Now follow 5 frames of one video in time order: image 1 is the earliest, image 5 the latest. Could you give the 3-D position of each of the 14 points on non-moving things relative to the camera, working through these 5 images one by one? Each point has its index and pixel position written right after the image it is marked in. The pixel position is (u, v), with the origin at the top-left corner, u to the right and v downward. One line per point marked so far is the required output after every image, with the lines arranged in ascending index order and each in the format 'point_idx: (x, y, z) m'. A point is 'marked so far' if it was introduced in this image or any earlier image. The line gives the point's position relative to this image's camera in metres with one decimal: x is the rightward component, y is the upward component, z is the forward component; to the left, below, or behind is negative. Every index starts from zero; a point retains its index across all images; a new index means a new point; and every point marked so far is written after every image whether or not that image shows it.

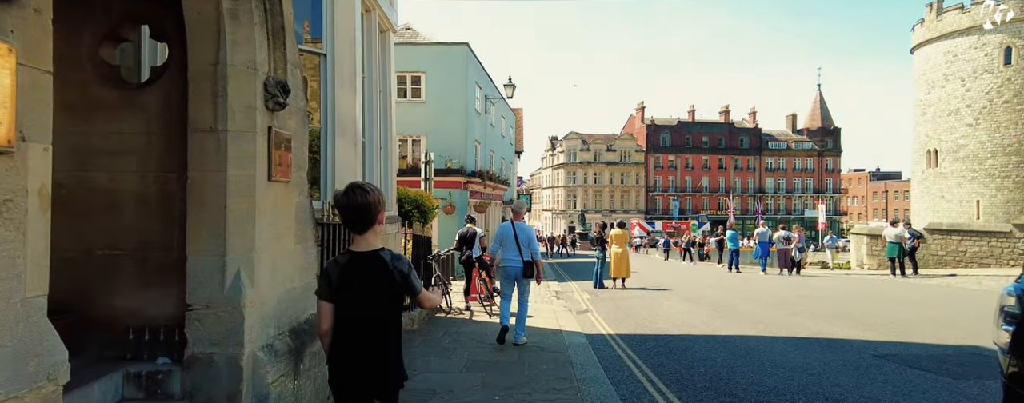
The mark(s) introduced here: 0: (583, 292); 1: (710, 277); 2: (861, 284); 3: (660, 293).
0: (+1.5, -2.0, +15.0) m
1: (+5.4, -2.1, +19.5) m
2: (+8.5, -2.1, +17.5) m
3: (+3.0, -1.9, +14.1) m
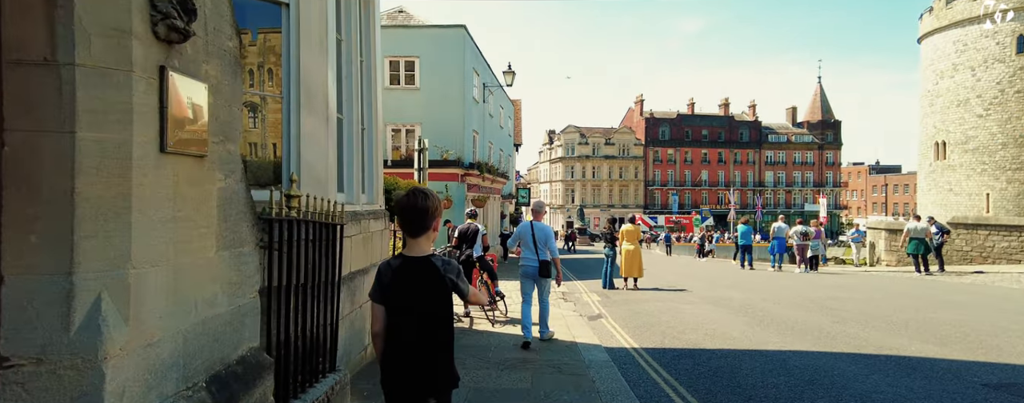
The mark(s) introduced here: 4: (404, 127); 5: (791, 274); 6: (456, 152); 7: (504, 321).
0: (+1.6, -1.8, +13.7) m
1: (+5.4, -1.9, +18.3) m
2: (+8.6, -1.9, +16.2) m
3: (+3.1, -1.7, +12.9) m
4: (-3.0, +2.1, +19.4) m
5: (+7.8, -2.1, +19.8) m
6: (-1.6, +1.4, +19.3) m
7: (-0.1, -1.6, +9.3) m
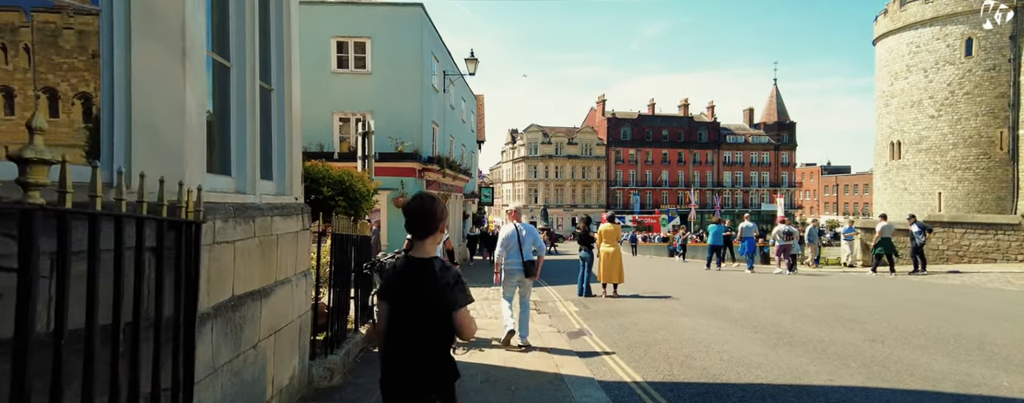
0: (+1.0, -1.7, +12.1) m
1: (+4.5, -1.9, +16.8) m
2: (+7.8, -1.8, +14.9) m
3: (+2.5, -1.7, +11.3) m
4: (-4.0, +2.1, +17.4) m
5: (+6.8, -2.0, +18.5) m
6: (-2.5, +1.5, +17.4) m
7: (-0.5, -1.6, +7.6) m
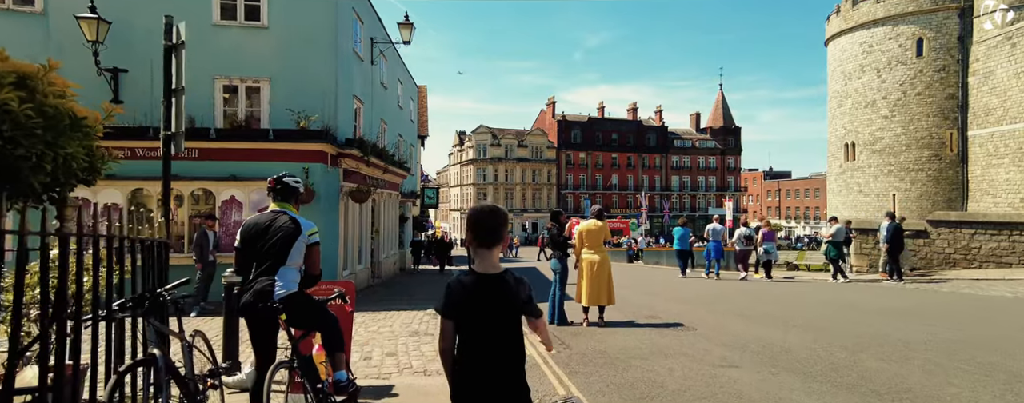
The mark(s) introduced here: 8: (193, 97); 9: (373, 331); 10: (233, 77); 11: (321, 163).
0: (+0.3, -1.6, +8.2) m
1: (+3.5, -1.7, +13.2) m
2: (+6.9, -1.6, +11.6) m
3: (+1.8, -1.5, +7.5) m
4: (-5.1, +2.2, +13.2) m
5: (+5.6, -1.9, +15.0) m
6: (-3.6, +1.6, +13.3) m
7: (-0.8, -1.4, +3.6) m
8: (-6.0, +2.0, +13.0) m
9: (-1.8, -1.7, +8.9) m
10: (-5.3, +2.4, +13.1) m
11: (-3.5, +0.7, +12.9) m
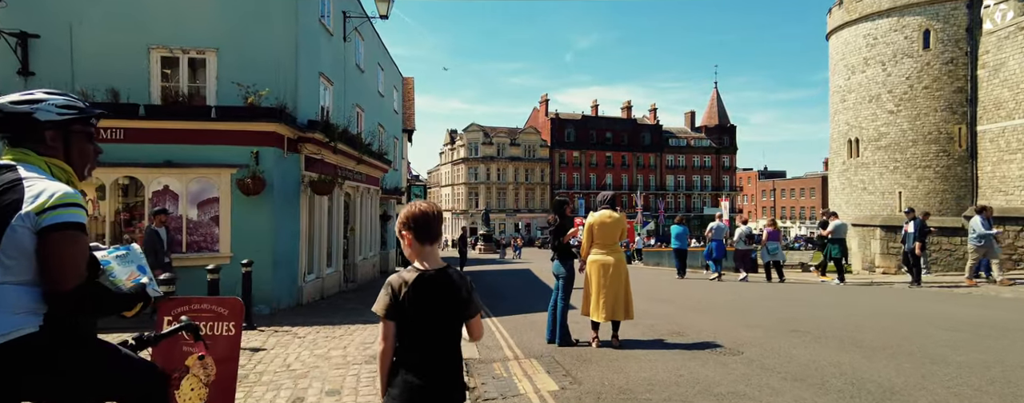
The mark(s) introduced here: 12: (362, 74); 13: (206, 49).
0: (+0.2, -1.4, +6.1) m
1: (+3.3, -1.6, +11.2) m
2: (+6.7, -1.5, +9.6) m
3: (+1.7, -1.3, +5.5) m
4: (-5.3, +2.4, +11.1) m
5: (+5.4, -1.7, +13.0) m
6: (-3.8, +1.7, +11.2) m
7: (-0.9, -1.2, +1.5) m
8: (-6.1, +2.1, +10.9) m
9: (-1.9, -1.5, +6.8) m
10: (-5.4, +2.5, +11.0) m
11: (-3.7, +0.8, +10.8) m
12: (-3.9, +3.3, +18.0) m
13: (-4.9, +2.5, +11.0) m
